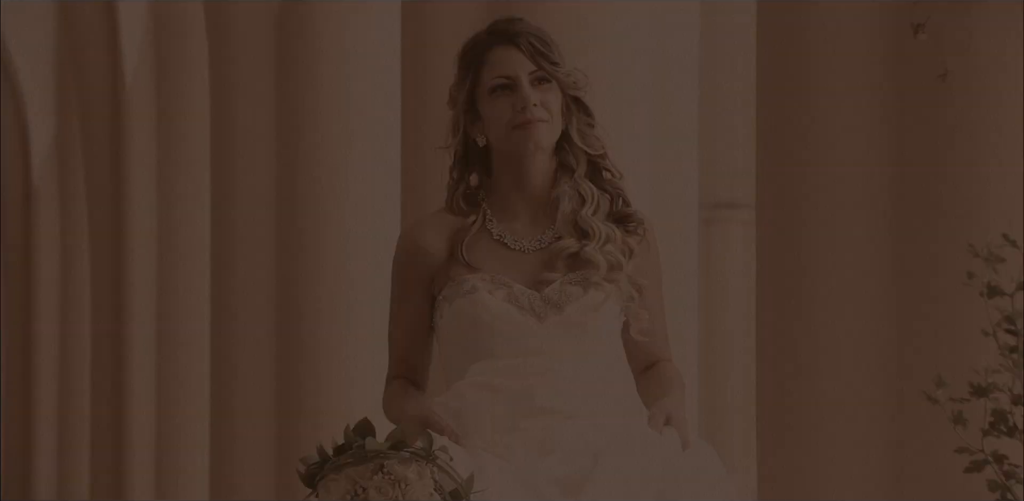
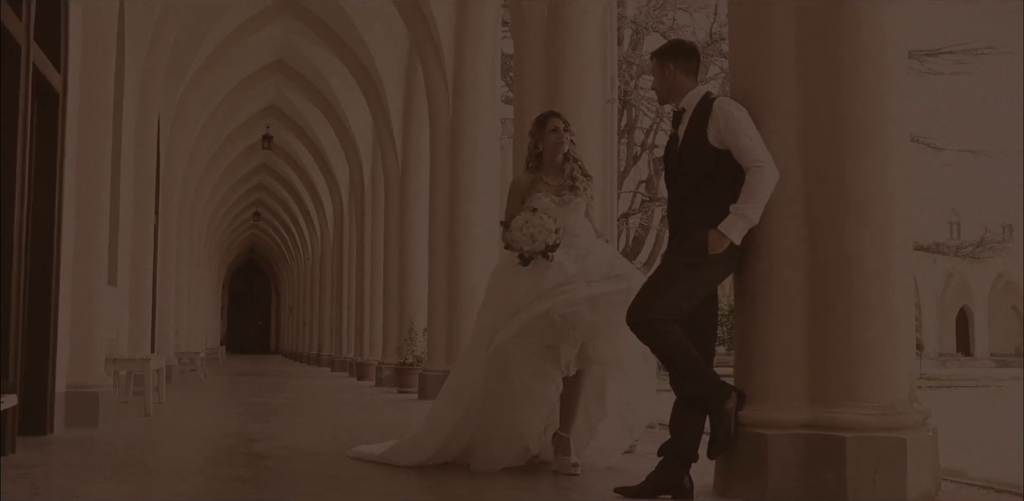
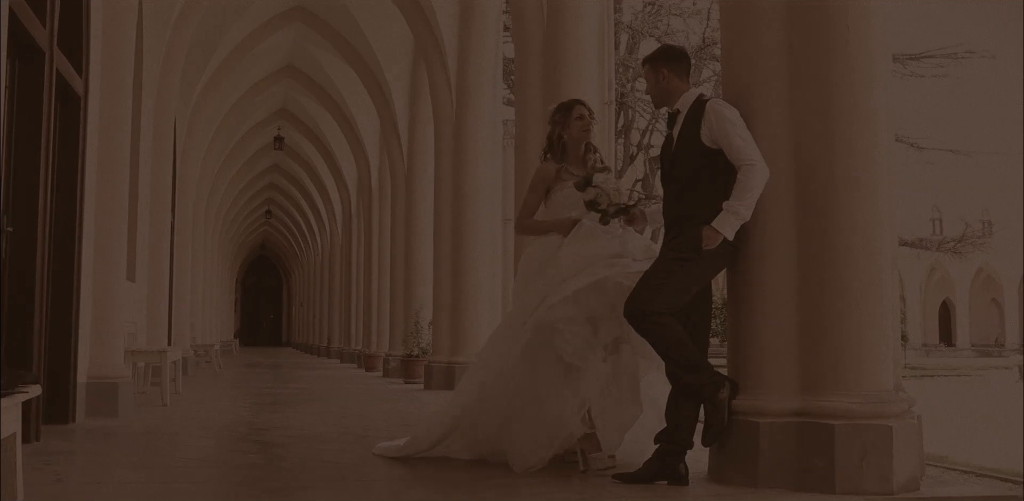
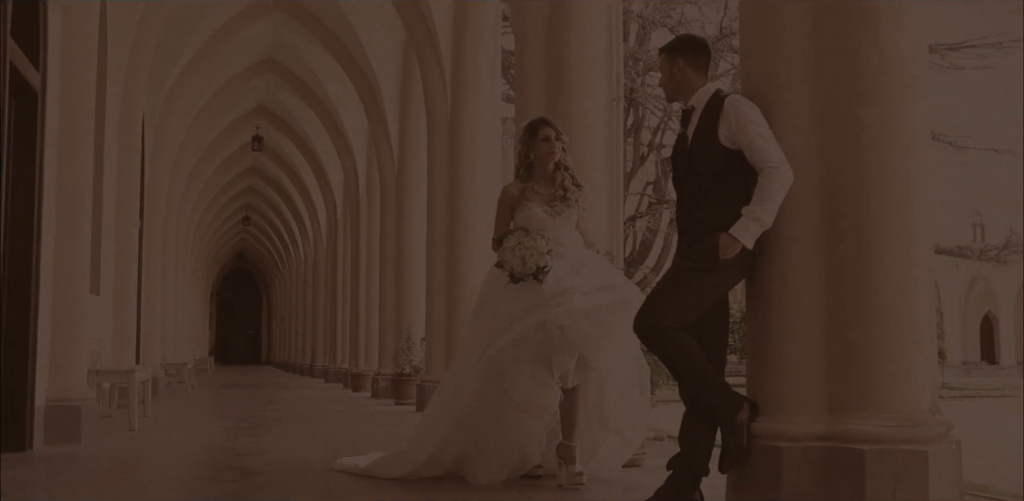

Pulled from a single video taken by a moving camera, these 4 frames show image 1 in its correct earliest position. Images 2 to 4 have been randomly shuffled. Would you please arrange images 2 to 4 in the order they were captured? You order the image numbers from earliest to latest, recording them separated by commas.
4, 2, 3
